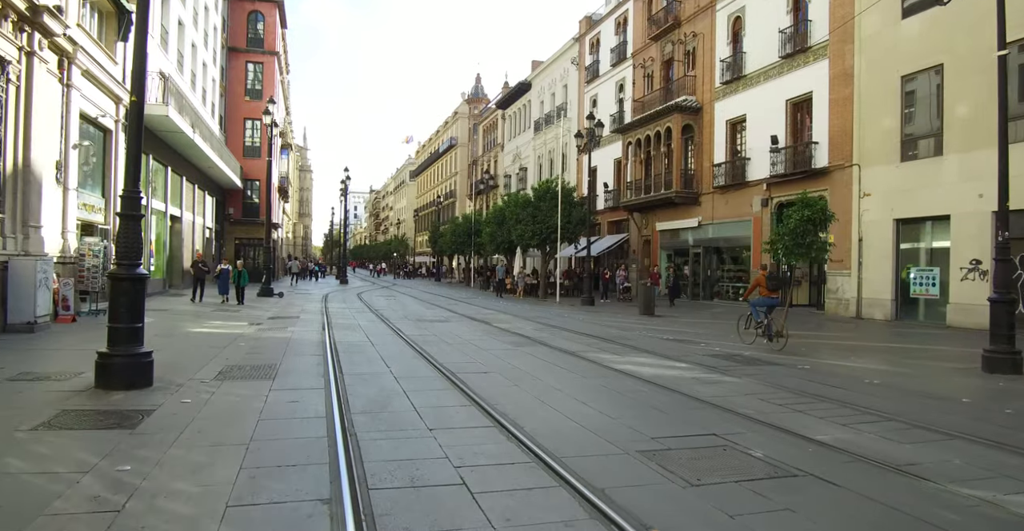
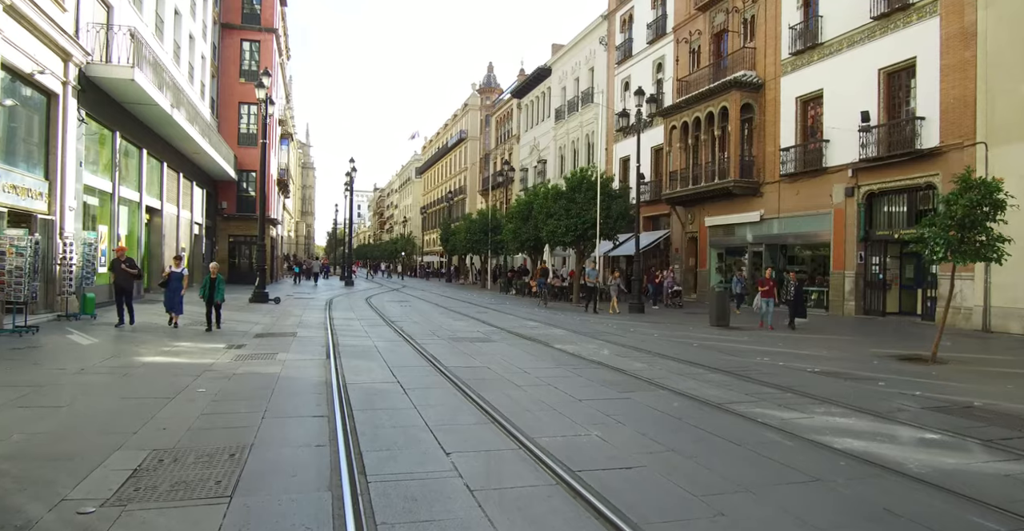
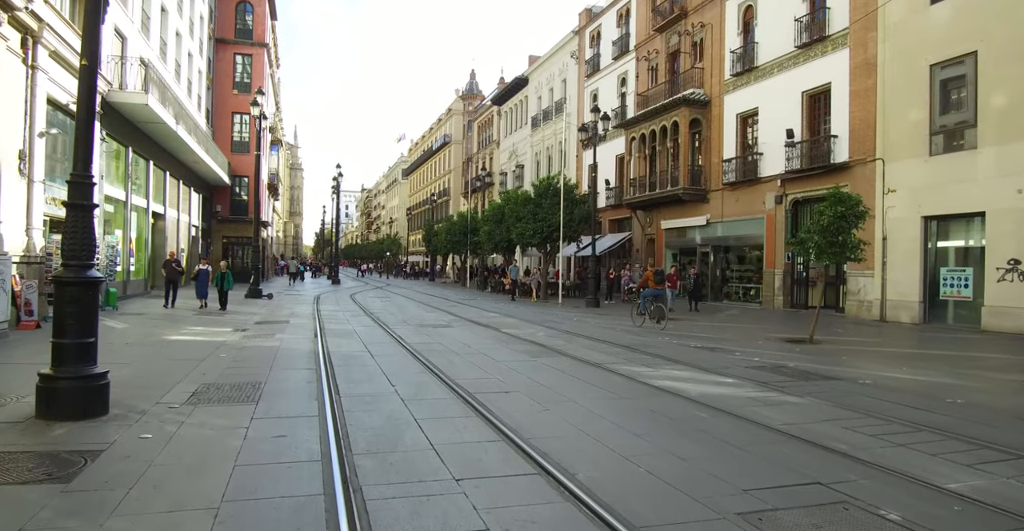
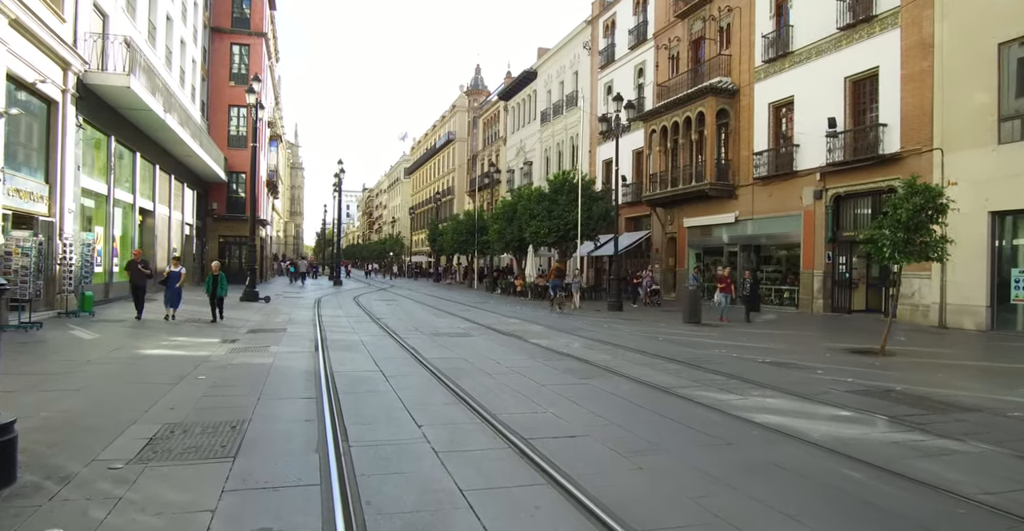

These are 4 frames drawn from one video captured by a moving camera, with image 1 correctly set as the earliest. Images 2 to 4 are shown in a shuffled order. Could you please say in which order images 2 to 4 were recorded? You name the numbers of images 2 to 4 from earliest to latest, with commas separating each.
3, 4, 2
